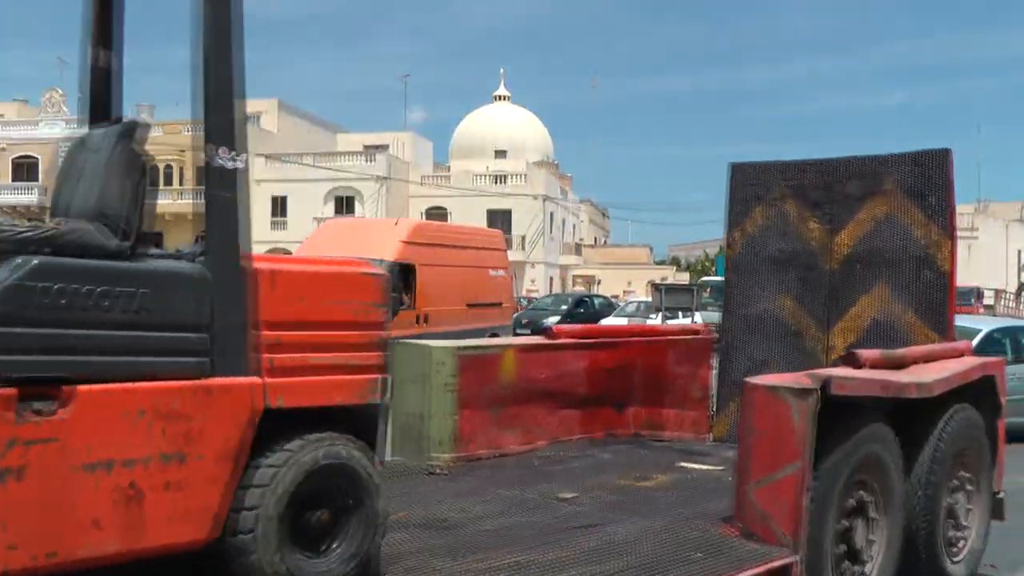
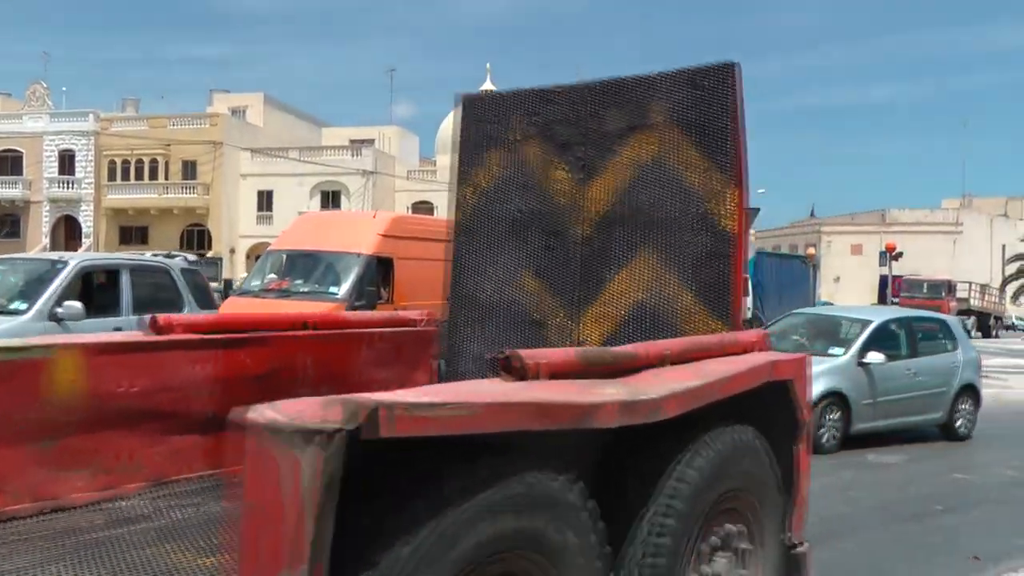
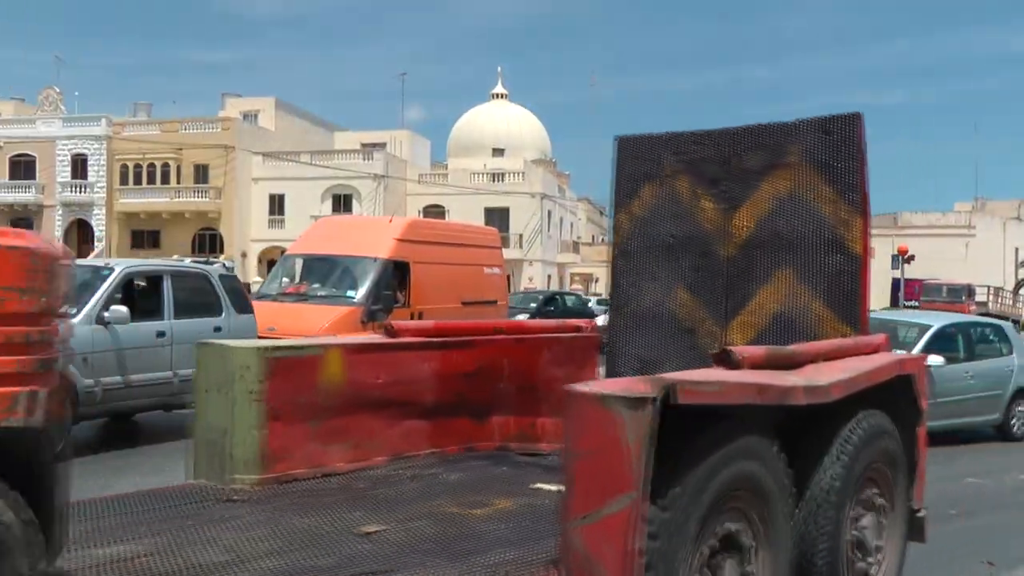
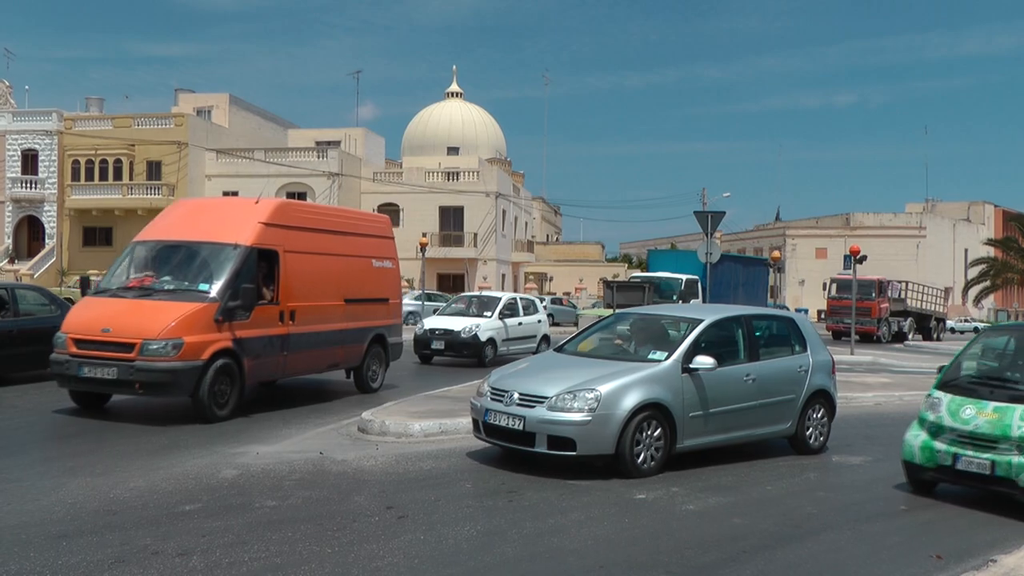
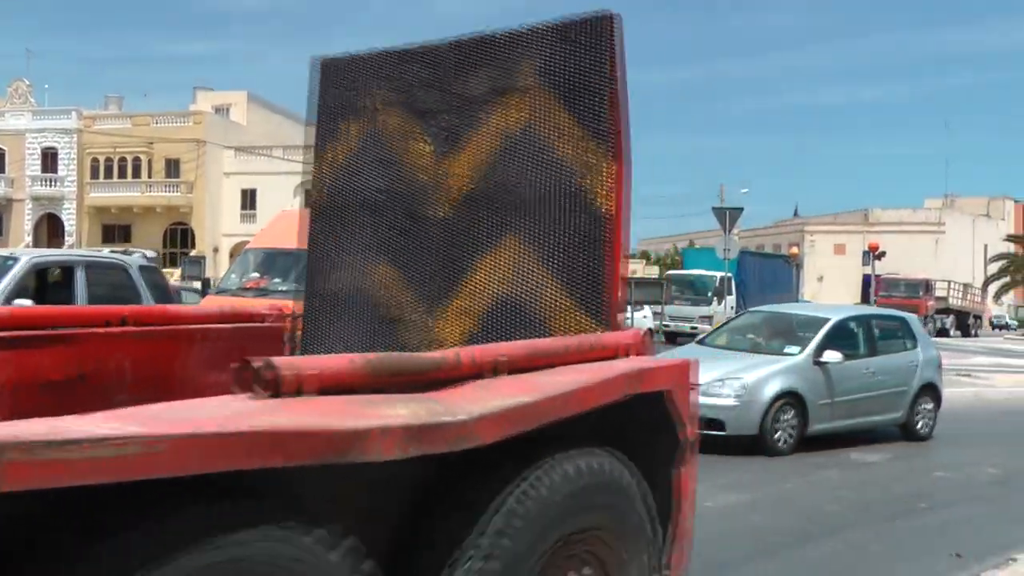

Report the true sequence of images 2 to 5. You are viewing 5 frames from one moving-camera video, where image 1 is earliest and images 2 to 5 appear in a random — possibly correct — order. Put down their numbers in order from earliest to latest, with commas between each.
3, 2, 5, 4
